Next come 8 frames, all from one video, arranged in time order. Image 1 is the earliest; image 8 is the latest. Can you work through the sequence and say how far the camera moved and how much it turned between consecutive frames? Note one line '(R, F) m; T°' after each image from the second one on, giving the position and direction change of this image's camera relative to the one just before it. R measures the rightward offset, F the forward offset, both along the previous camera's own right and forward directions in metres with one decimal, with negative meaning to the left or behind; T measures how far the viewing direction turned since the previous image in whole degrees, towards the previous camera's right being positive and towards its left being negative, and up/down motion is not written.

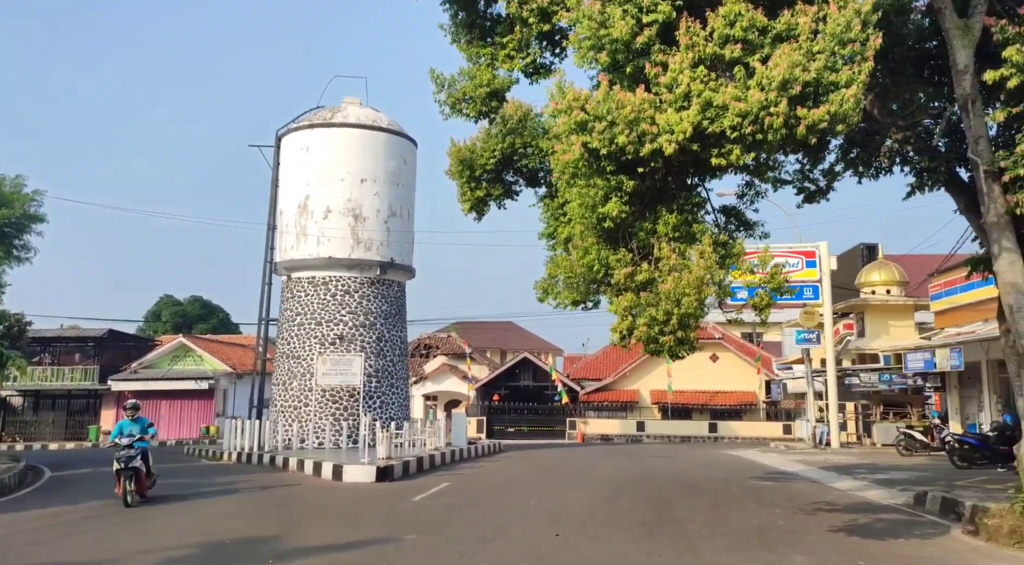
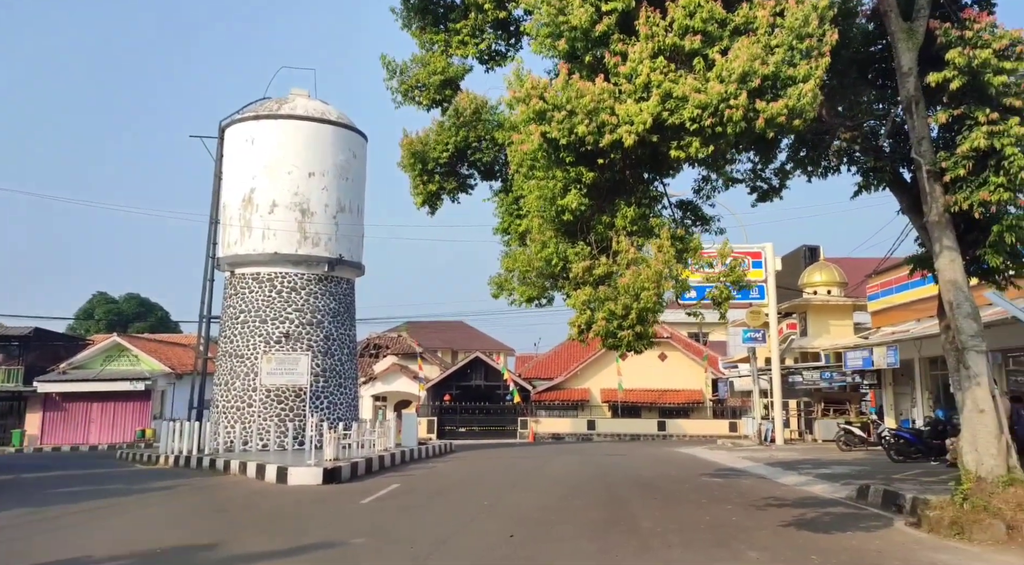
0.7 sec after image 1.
(-0.1, +0.2) m; +3°
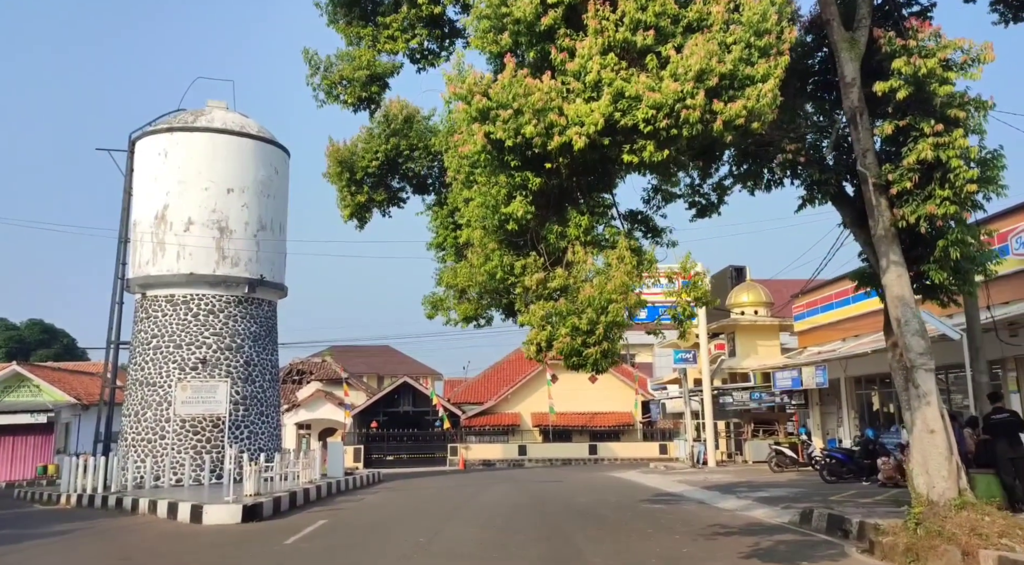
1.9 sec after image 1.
(-0.1, +0.7) m; +5°
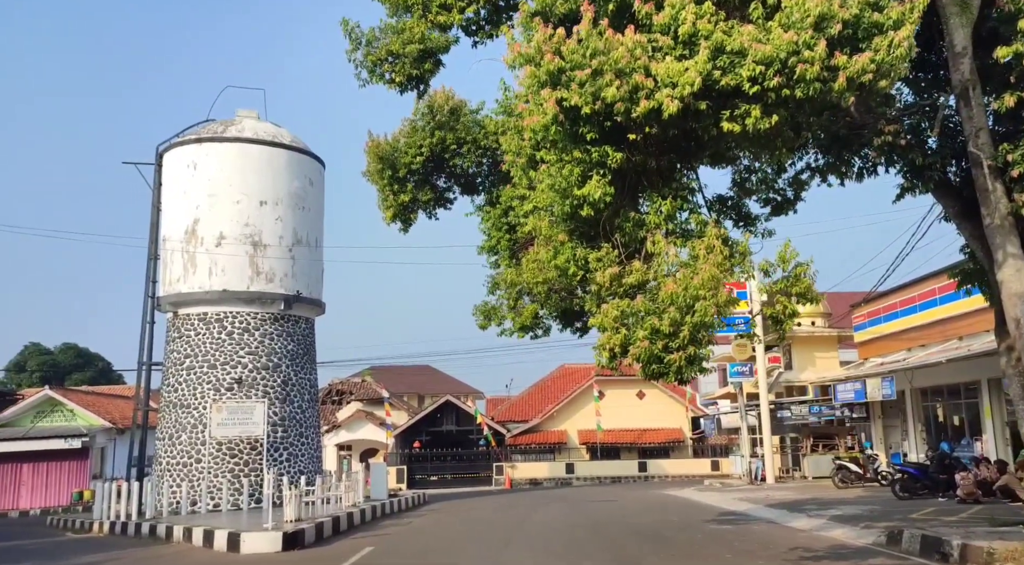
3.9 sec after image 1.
(-0.3, +0.9) m; -2°
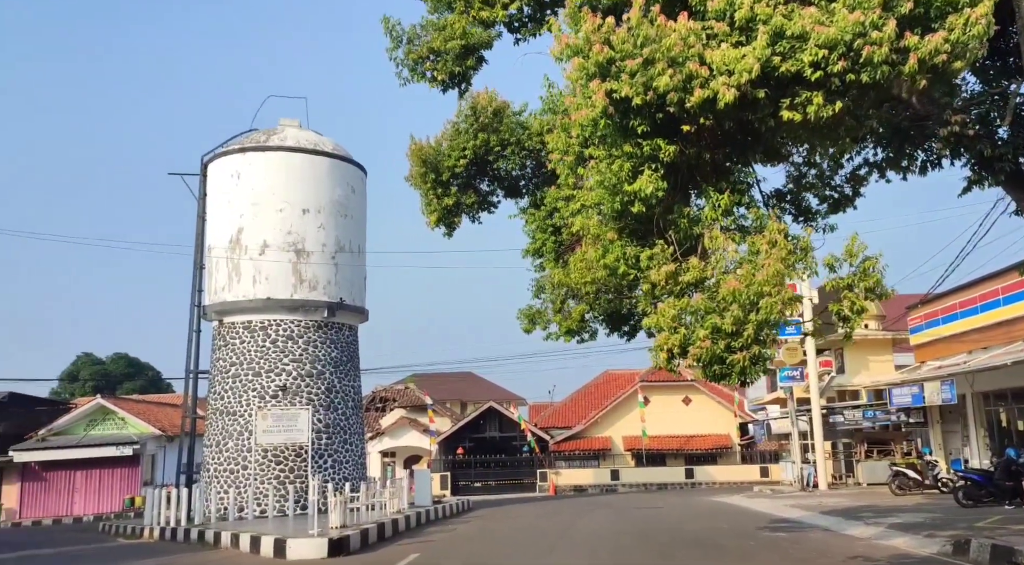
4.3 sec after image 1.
(-0.1, +0.2) m; -3°
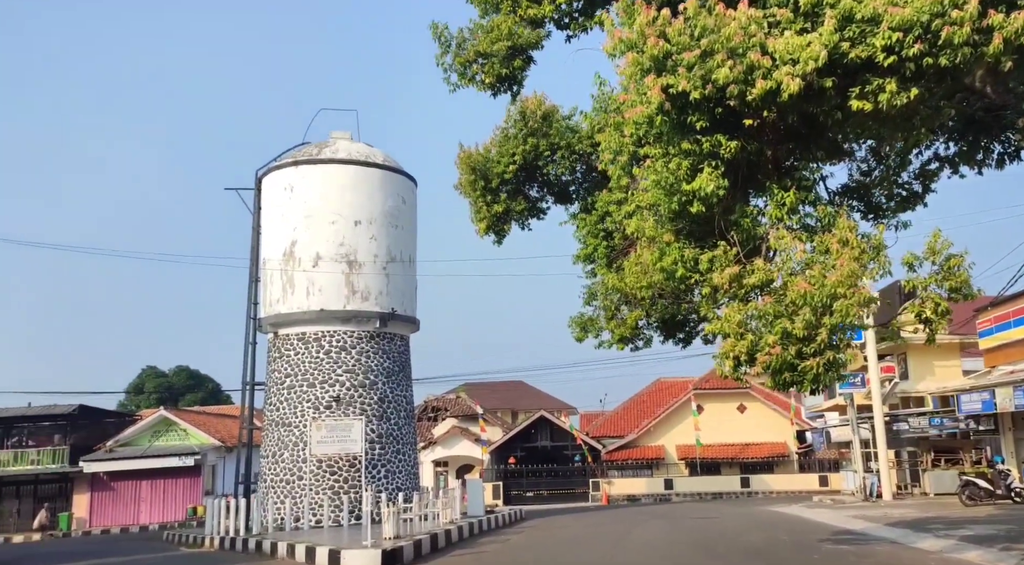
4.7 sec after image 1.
(0.0, +0.2) m; -3°
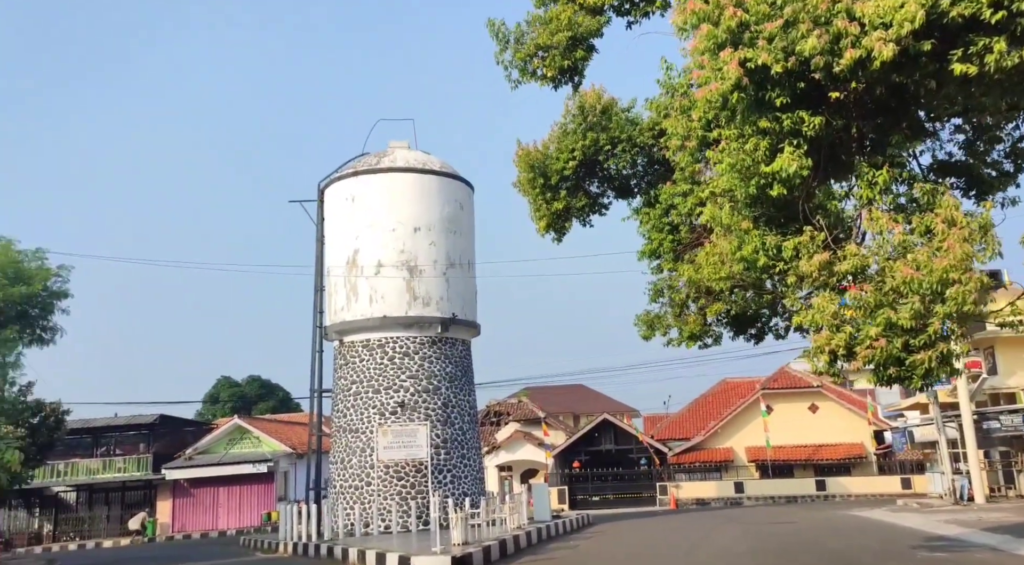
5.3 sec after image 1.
(-0.1, +0.3) m; -4°
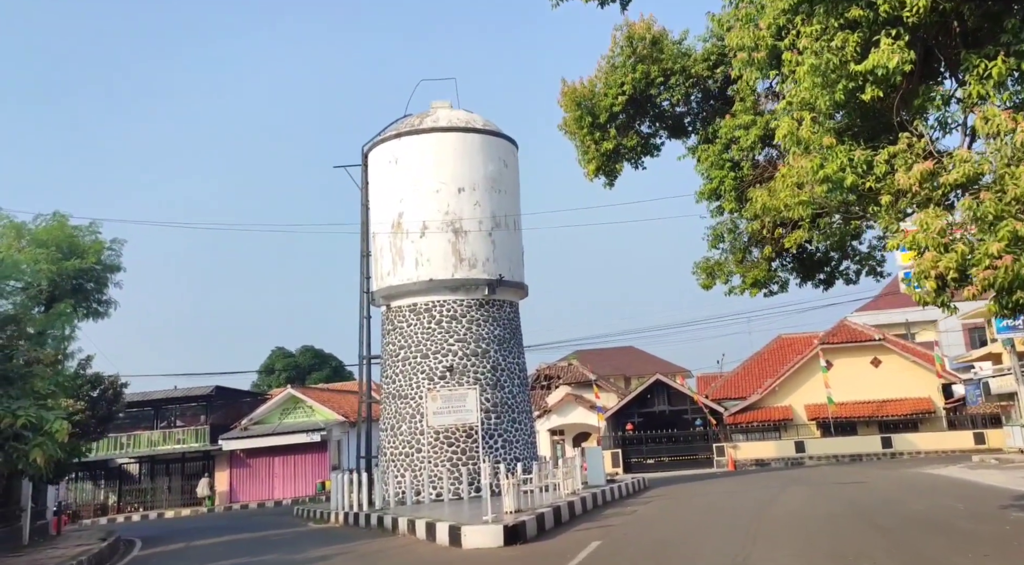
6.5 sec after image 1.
(0.0, +0.6) m; -3°
